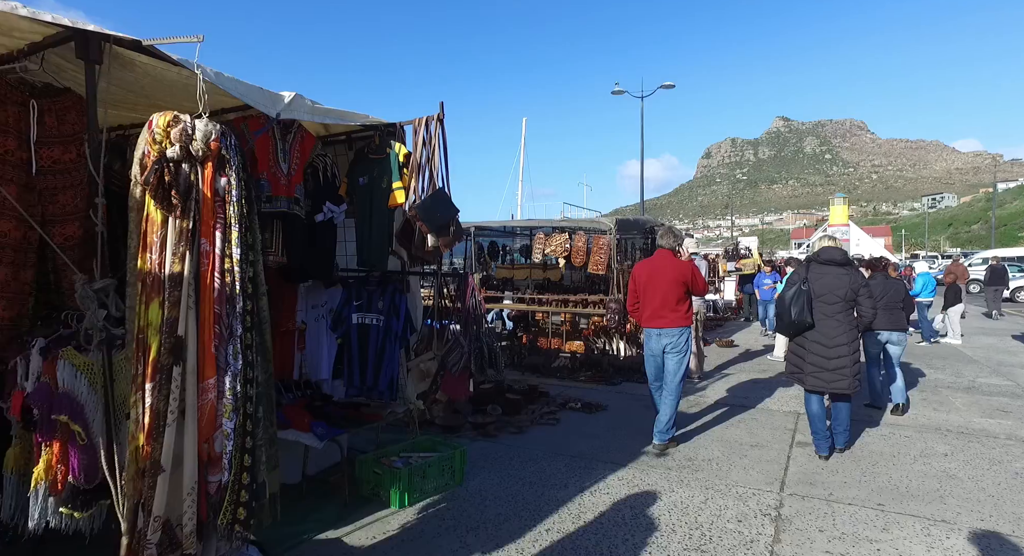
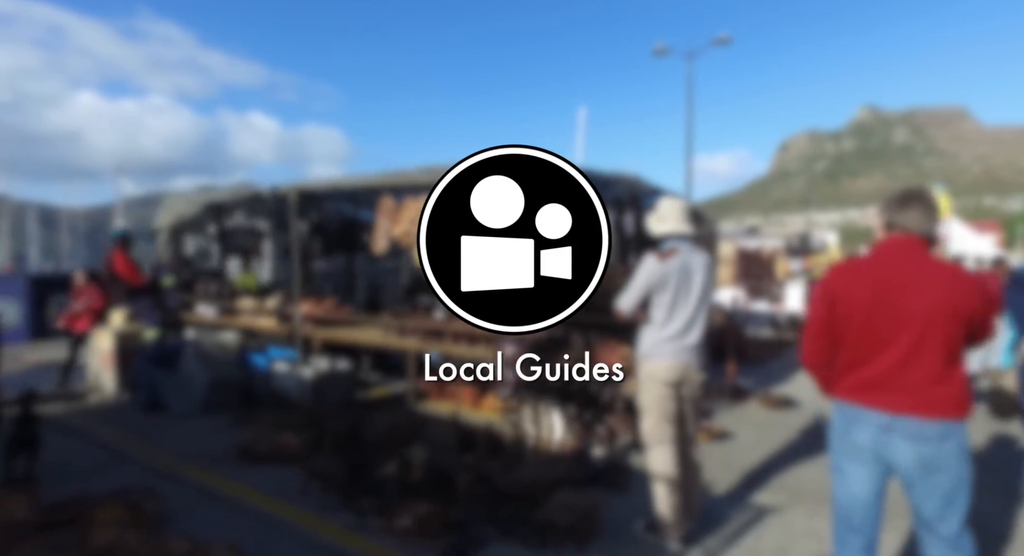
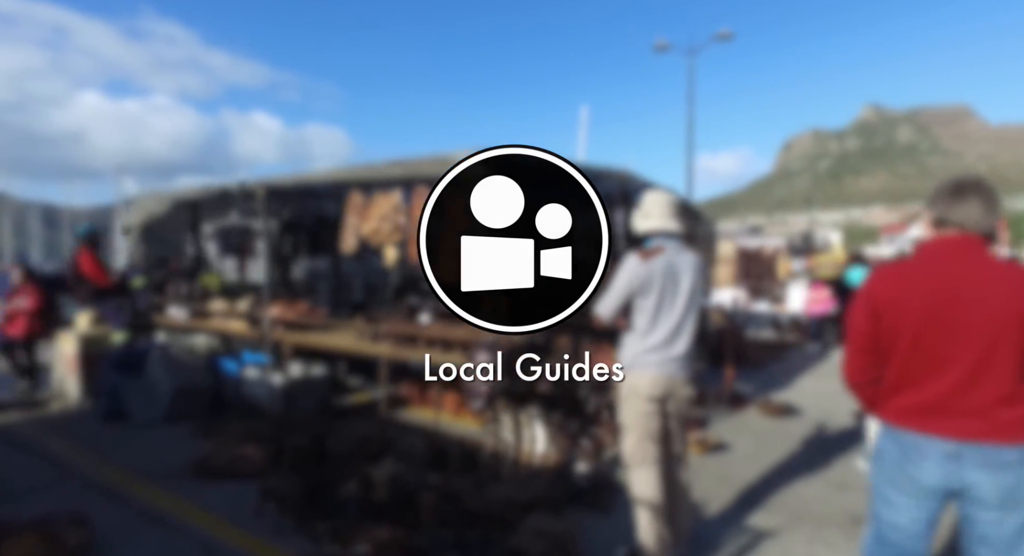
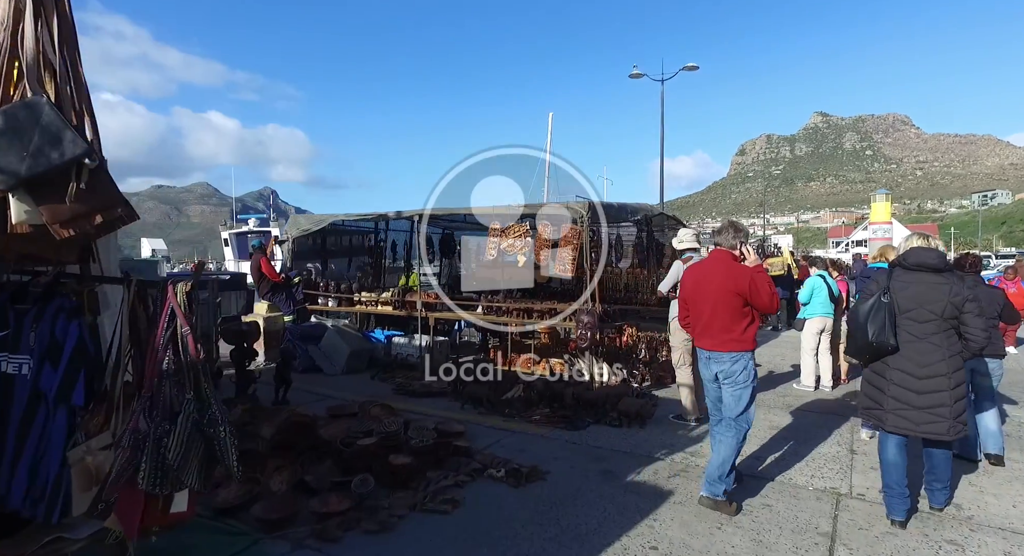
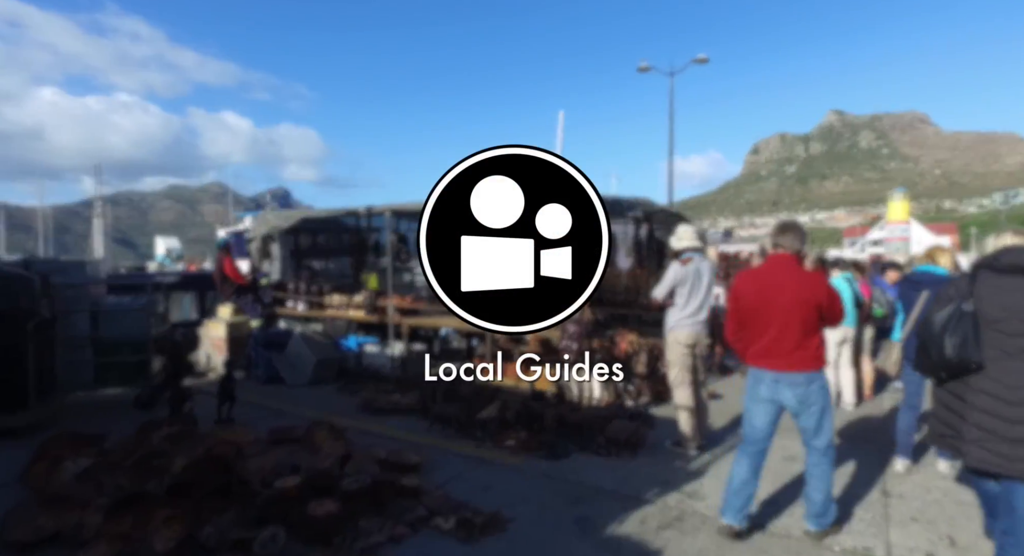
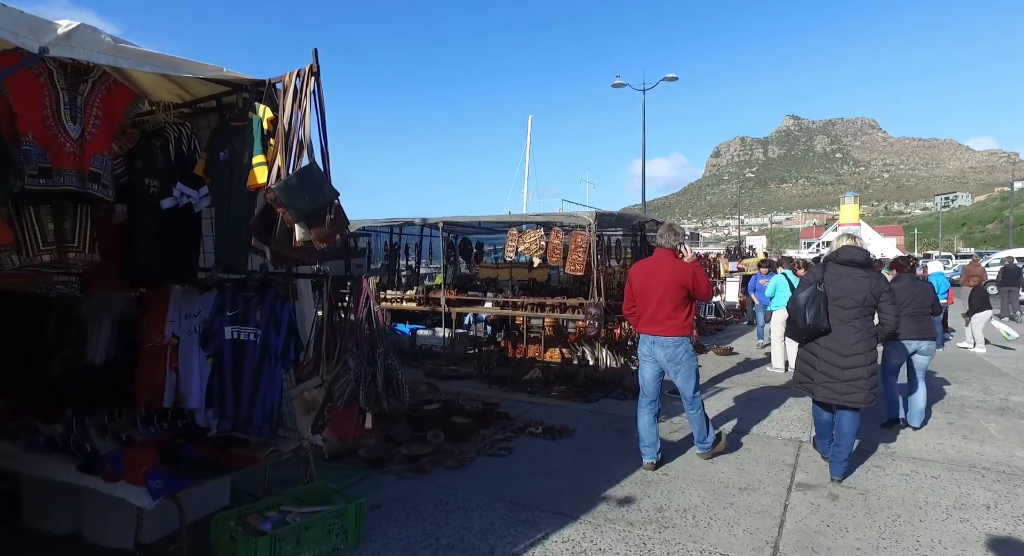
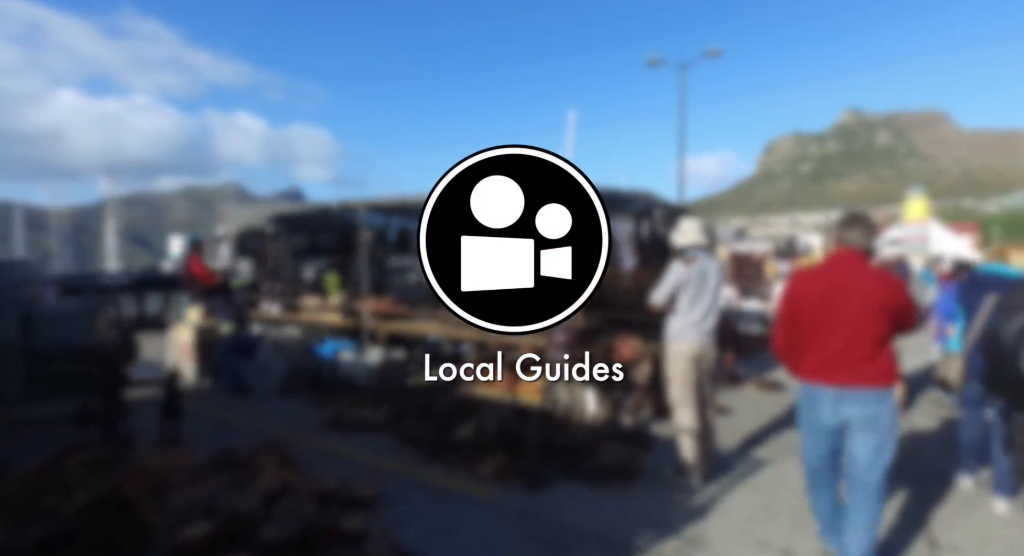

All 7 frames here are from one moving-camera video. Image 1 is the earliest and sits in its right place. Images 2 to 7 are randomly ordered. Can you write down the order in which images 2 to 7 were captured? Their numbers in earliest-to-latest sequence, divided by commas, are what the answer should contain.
6, 4, 5, 7, 2, 3
